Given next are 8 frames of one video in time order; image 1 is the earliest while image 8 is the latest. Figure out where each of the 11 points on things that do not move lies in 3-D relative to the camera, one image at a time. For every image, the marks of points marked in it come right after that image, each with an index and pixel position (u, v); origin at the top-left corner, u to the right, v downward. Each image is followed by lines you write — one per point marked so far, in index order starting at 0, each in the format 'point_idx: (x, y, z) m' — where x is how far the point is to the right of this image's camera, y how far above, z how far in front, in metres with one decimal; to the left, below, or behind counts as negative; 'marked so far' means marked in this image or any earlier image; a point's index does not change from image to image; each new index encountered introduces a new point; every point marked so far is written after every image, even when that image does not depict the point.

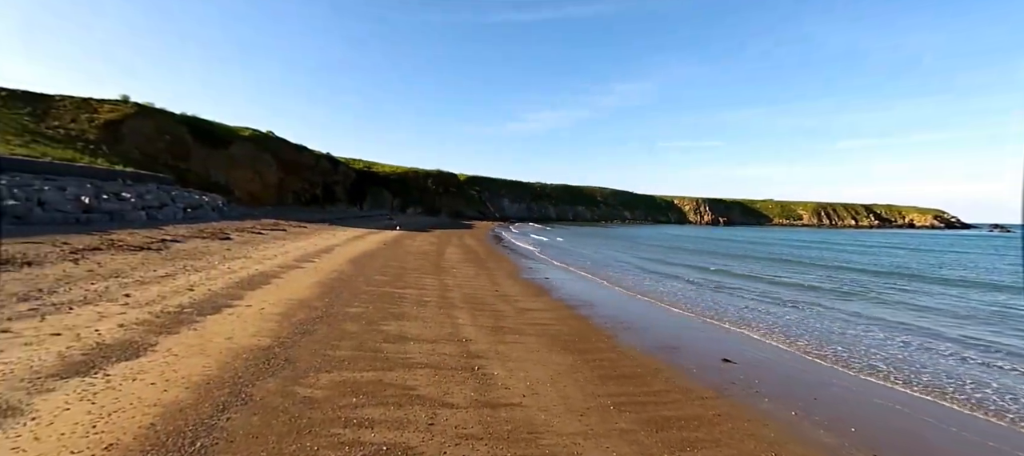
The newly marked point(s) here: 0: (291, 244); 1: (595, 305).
0: (-9.0, -0.6, +19.4) m
1: (+2.0, -1.9, +11.7) m
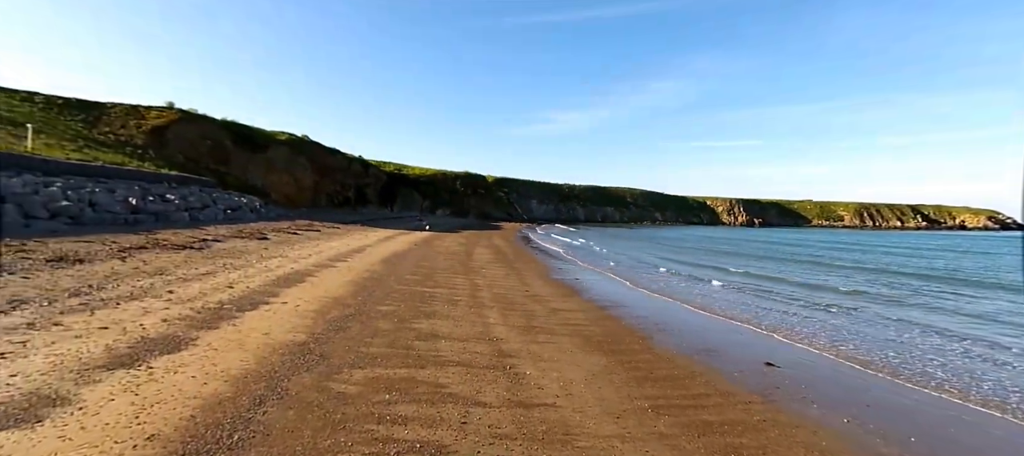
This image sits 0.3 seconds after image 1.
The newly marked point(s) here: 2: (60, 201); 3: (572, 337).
0: (-7.8, -0.6, +19.8) m
1: (+2.8, -1.9, +11.4) m
2: (-14.3, +0.8, +15.1) m
3: (+1.0, -1.8, +8.1) m
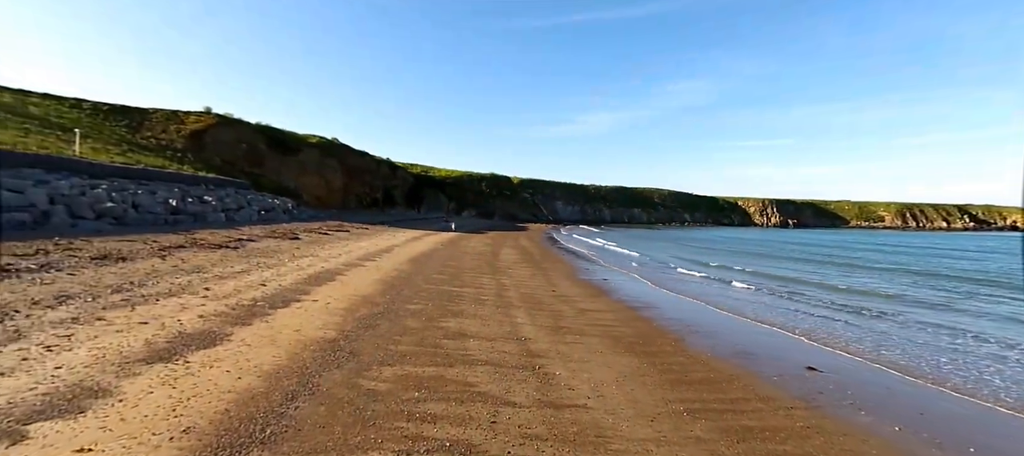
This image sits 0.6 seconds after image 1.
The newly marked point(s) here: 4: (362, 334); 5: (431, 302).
0: (-6.6, -0.7, +20.1) m
1: (+3.4, -1.9, +11.1) m
2: (-13.4, +0.8, +15.7) m
3: (+1.5, -1.8, +7.9) m
4: (-2.2, -1.5, +6.9) m
5: (-1.6, -1.5, +9.7) m
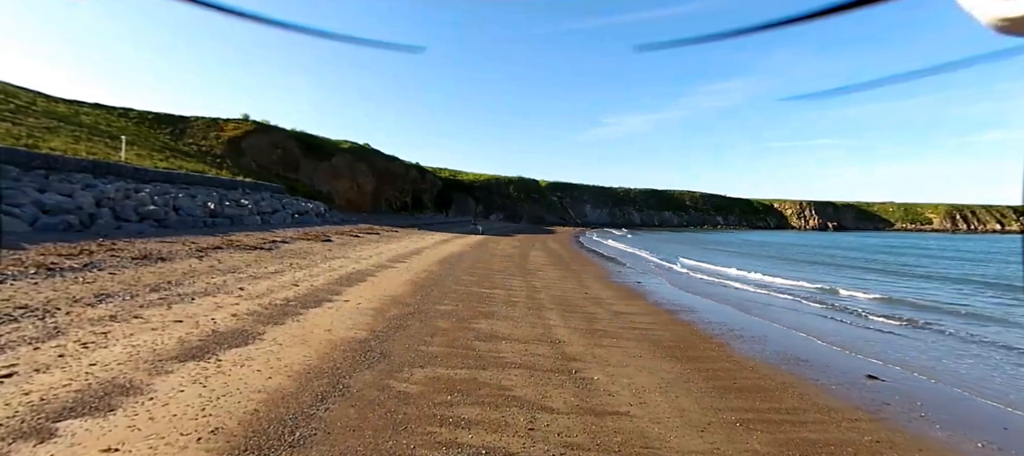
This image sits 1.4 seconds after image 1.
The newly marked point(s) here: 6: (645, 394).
0: (-5.4, -0.8, +20.2) m
1: (+4.2, -1.9, +10.7) m
2: (-12.4, +0.8, +16.3) m
3: (+2.0, -1.8, +7.5) m
4: (-1.7, -1.5, +6.8) m
5: (-1.0, -1.5, +9.5) m
6: (+1.4, -1.8, +5.1) m
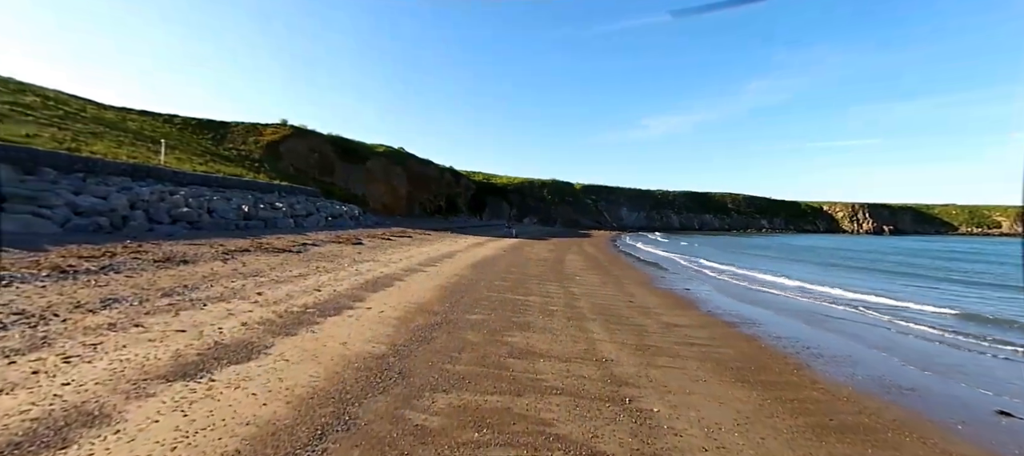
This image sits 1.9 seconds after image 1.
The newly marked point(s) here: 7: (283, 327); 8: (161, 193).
0: (-3.9, -0.9, +19.6) m
1: (+4.9, -1.9, +9.4) m
2: (-11.2, +0.7, +16.2) m
3: (+2.6, -1.8, +6.5) m
4: (-1.2, -1.5, +6.0) m
5: (-0.3, -1.5, +8.6) m
6: (+1.8, -1.8, +4.1) m
7: (-3.1, -1.3, +6.4) m
8: (-12.2, +1.2, +16.6) m
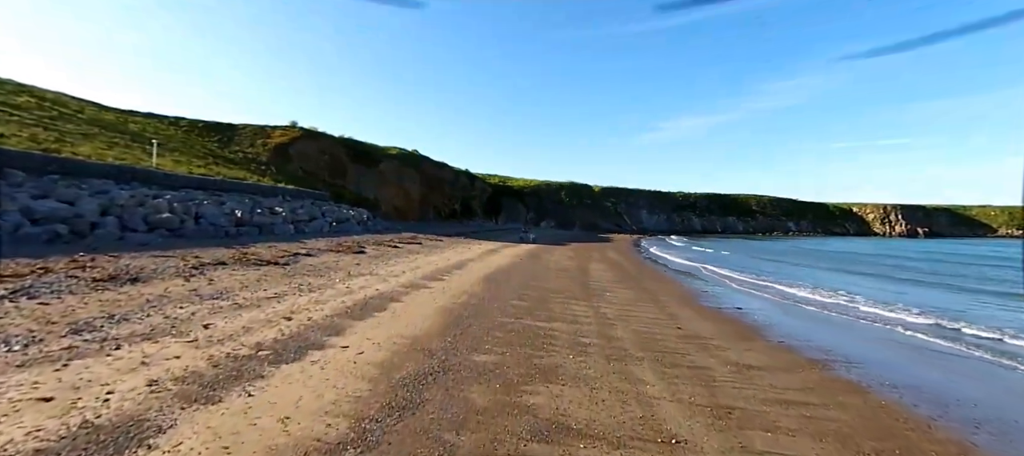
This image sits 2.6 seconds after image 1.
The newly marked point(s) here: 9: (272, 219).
0: (-3.3, -1.1, +17.8) m
1: (+5.2, -2.0, +7.2) m
2: (-10.6, +0.5, +14.6) m
3: (+2.8, -1.9, +4.4) m
4: (-1.0, -1.7, +4.0) m
5: (0.0, -1.7, +6.6) m
6: (+1.9, -1.9, +2.0) m
7: (-2.9, -1.5, +4.5) m
8: (-11.7, +1.0, +15.0) m
9: (-10.0, +0.4, +19.8) m
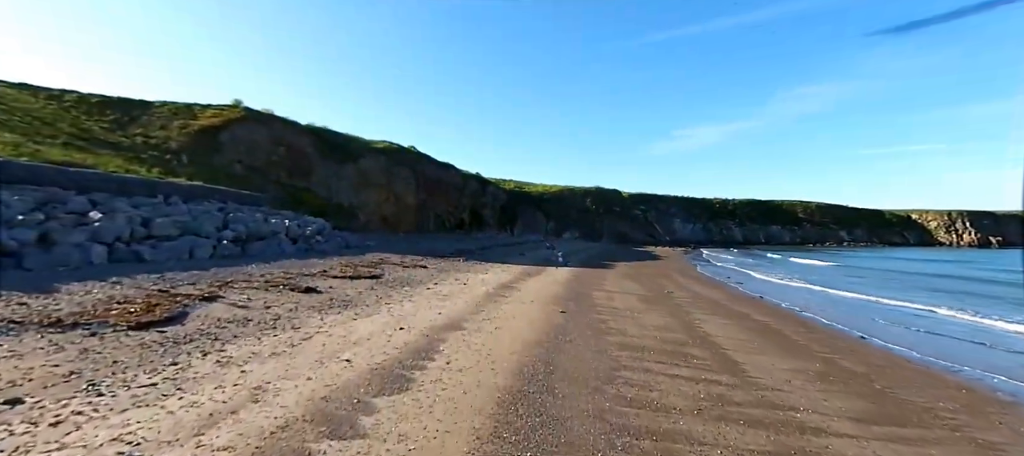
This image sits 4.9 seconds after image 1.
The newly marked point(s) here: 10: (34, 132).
0: (-2.7, -1.5, +7.5) m
1: (+5.5, -2.2, -3.2) m
2: (-10.2, +0.1, +4.6) m
3: (+3.0, -2.0, -6.0) m
4: (-0.8, -1.8, -6.3) m
5: (+0.2, -1.8, -3.7) m
6: (+2.1, -1.9, -8.3) m
7: (-2.7, -1.6, -5.7) m
8: (-11.2, +0.6, +5.1) m
9: (-9.3, -0.1, +9.8) m
10: (-16.7, +3.3, +16.7) m
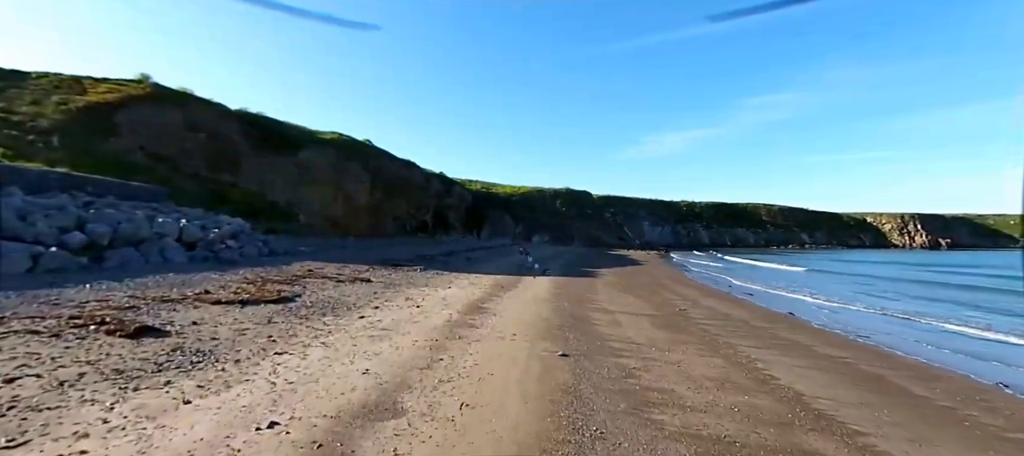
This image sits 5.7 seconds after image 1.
0: (-2.8, -1.5, +3.7) m
1: (+6.1, -2.0, -6.4) m
2: (-10.1, +0.1, +0.3) m
3: (+3.8, -1.9, -9.4) m
4: (0.0, -1.6, -9.9) m
5: (+0.9, -1.7, -7.3) m
6: (+3.1, -1.8, -11.8) m
7: (-1.8, -1.5, -9.5) m
8: (-11.1, +0.6, +0.7) m
9: (-9.6, -0.1, +5.5) m
10: (-17.5, +3.3, +11.9) m
